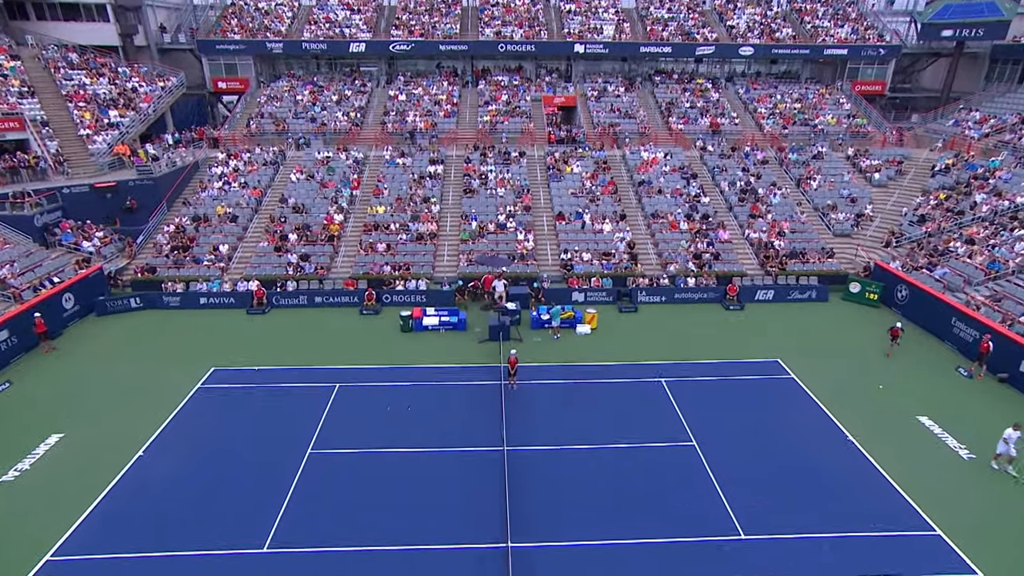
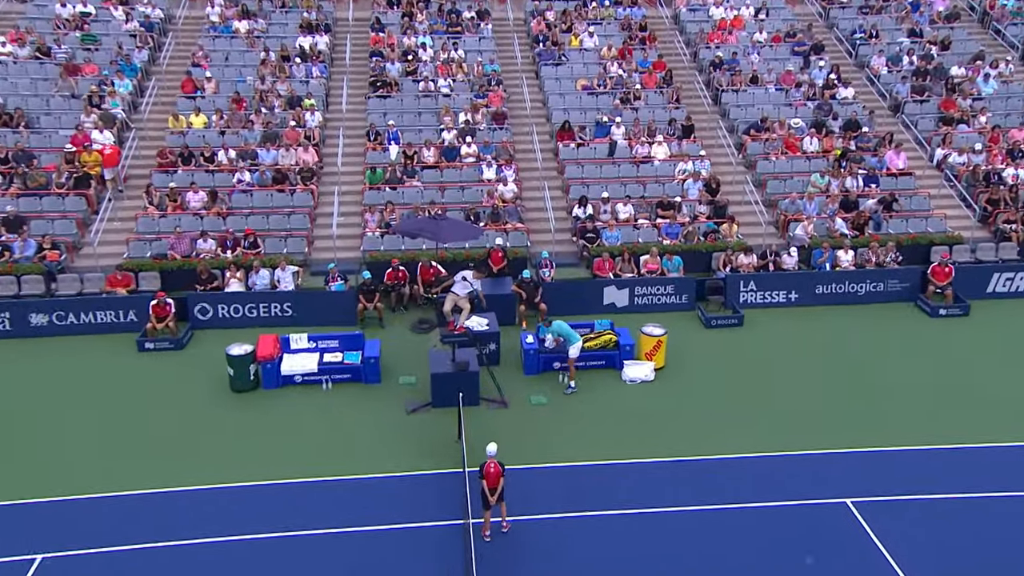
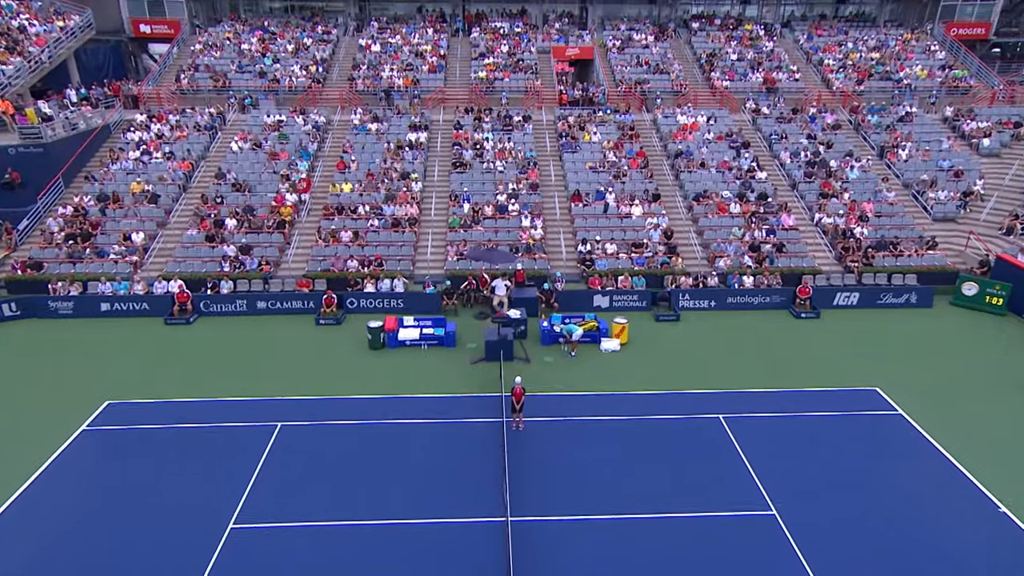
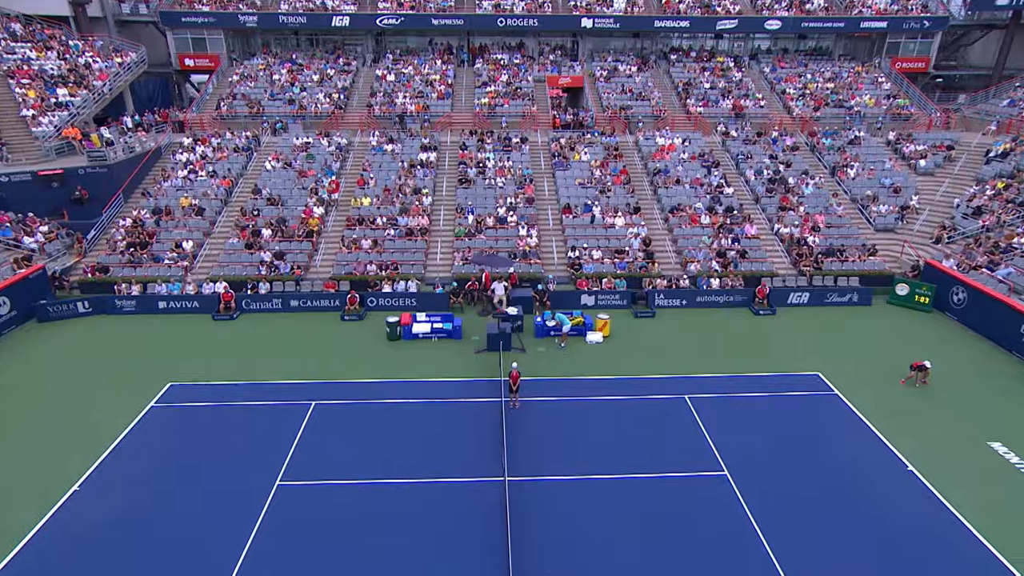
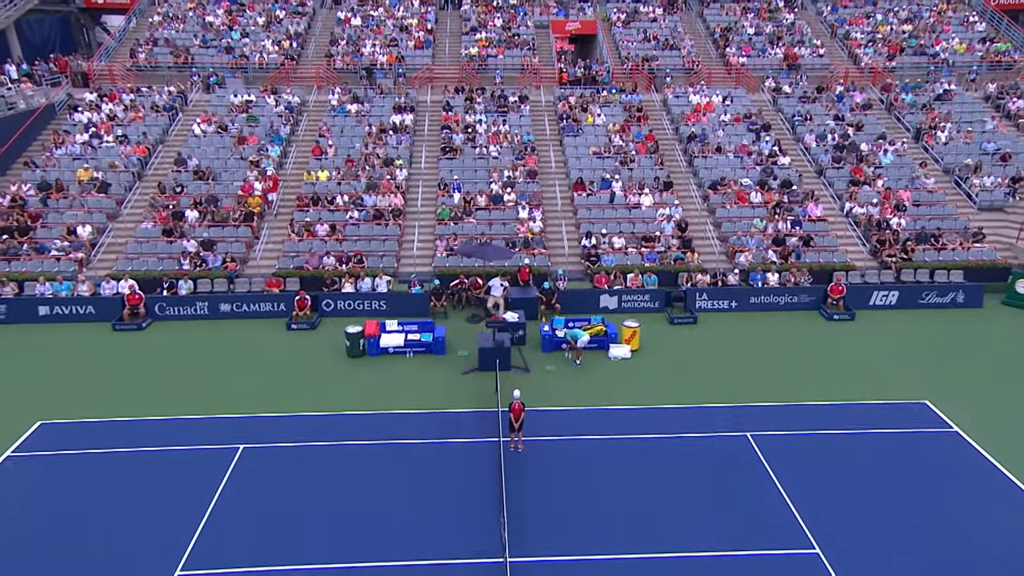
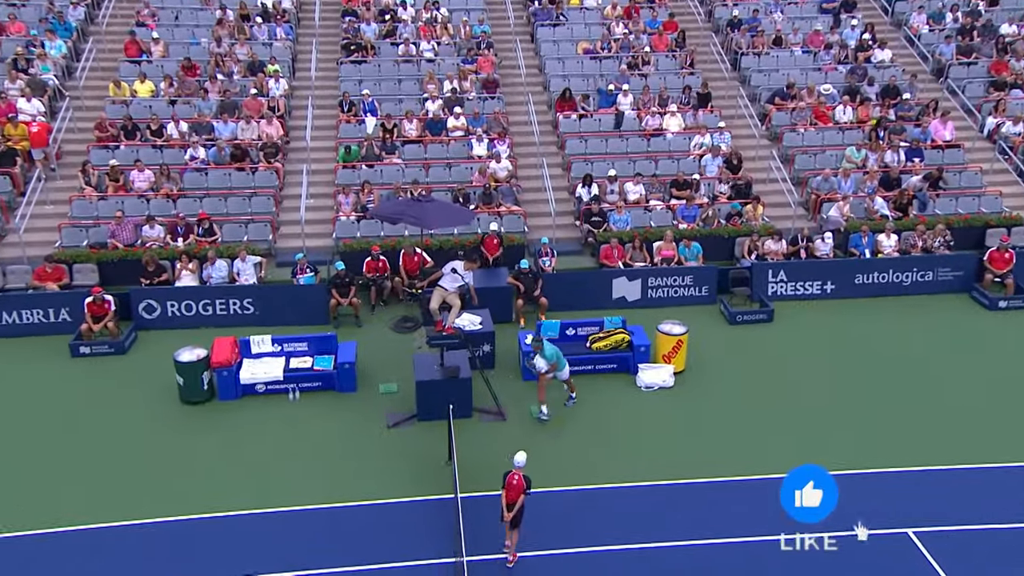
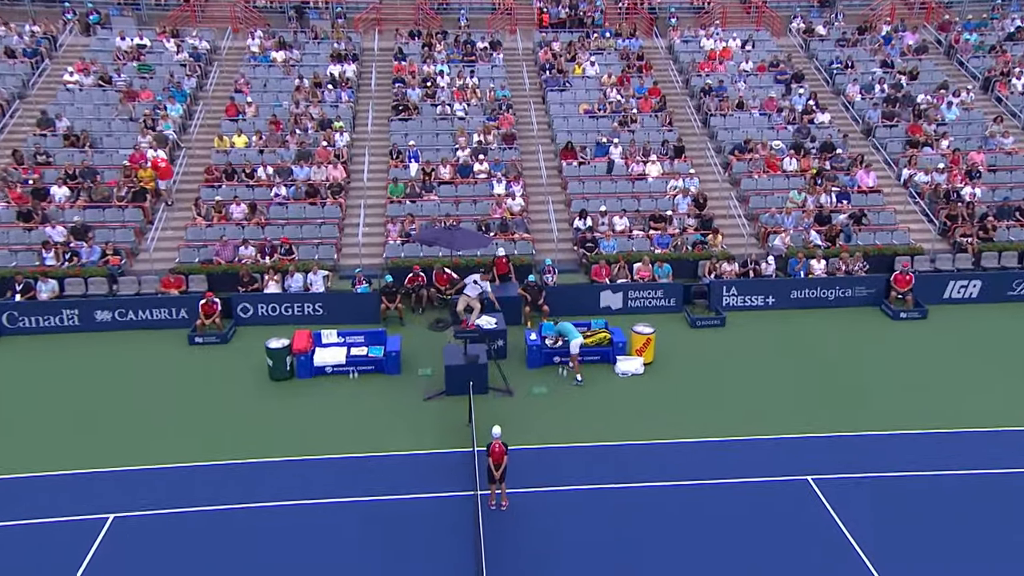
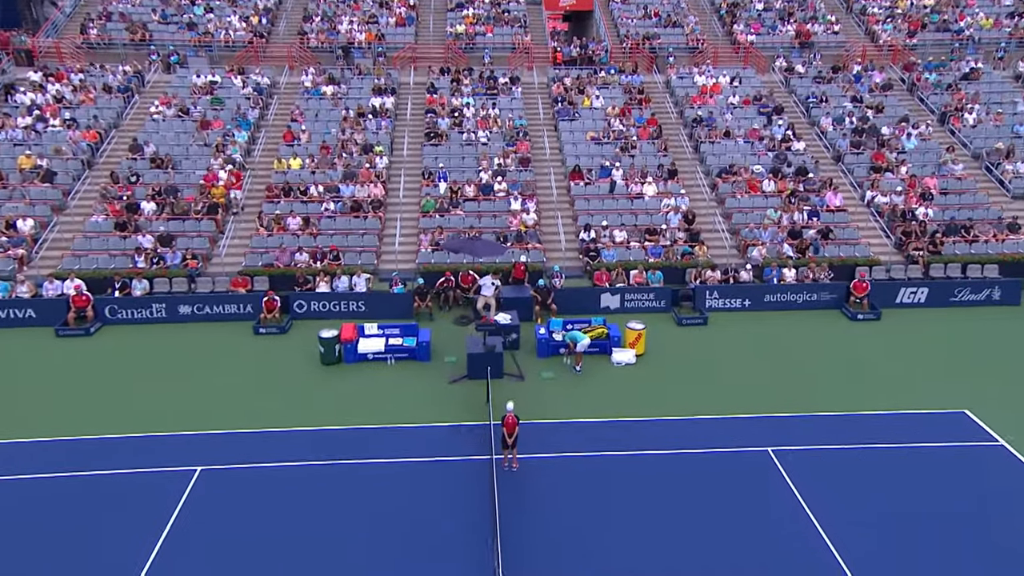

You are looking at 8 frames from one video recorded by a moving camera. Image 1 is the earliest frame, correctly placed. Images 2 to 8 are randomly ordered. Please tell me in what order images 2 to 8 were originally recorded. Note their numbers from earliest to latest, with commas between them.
4, 3, 5, 8, 7, 2, 6
